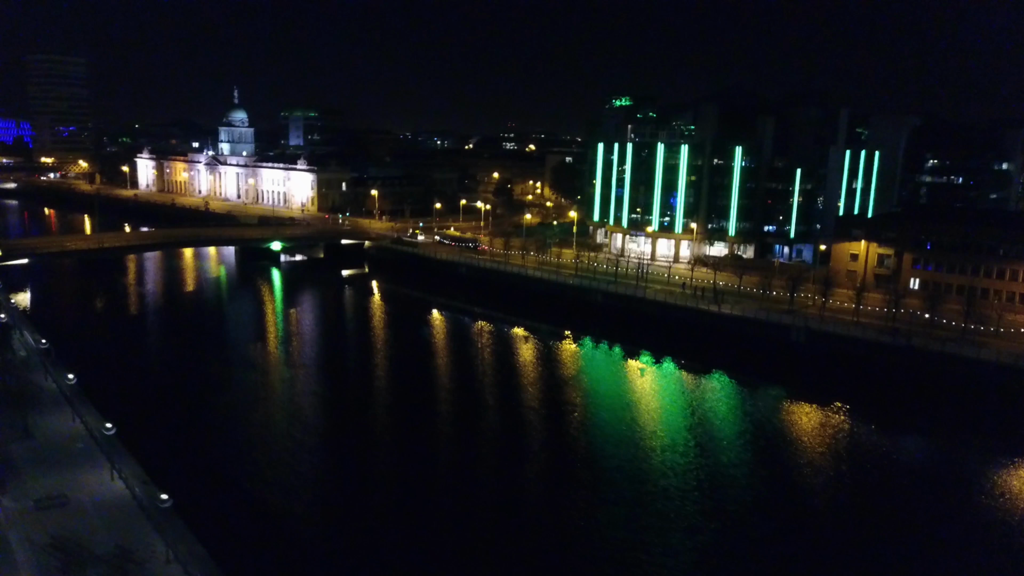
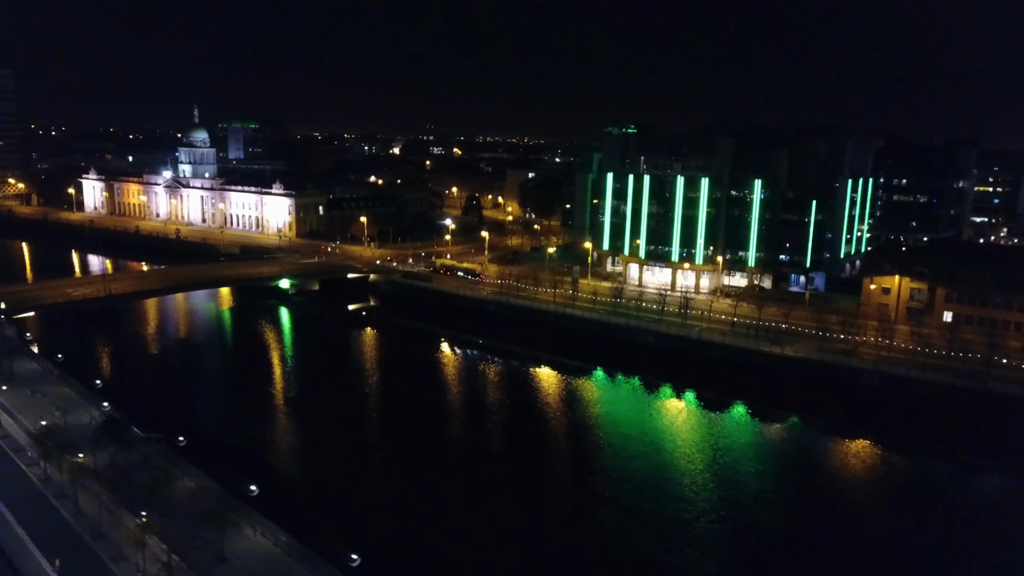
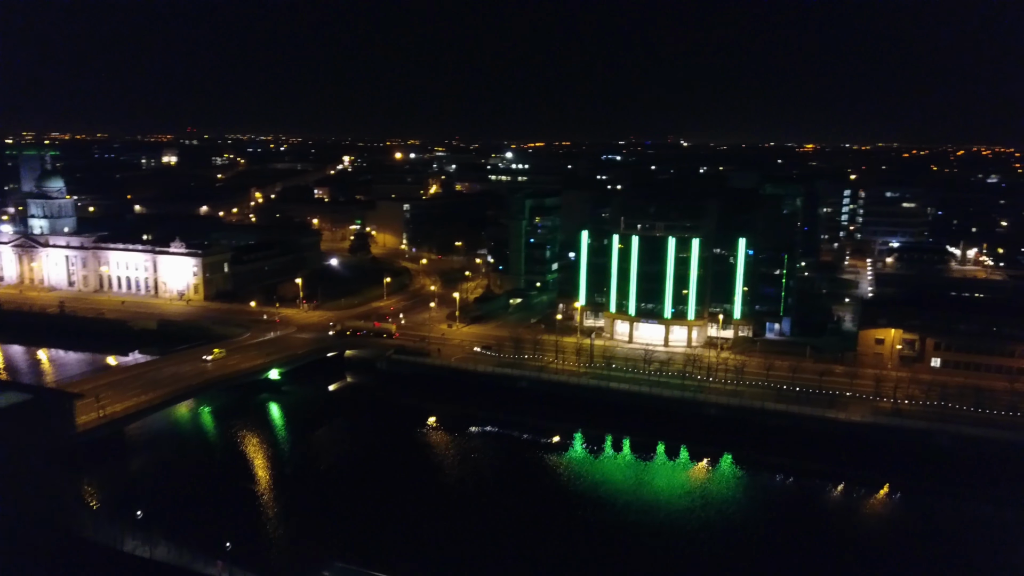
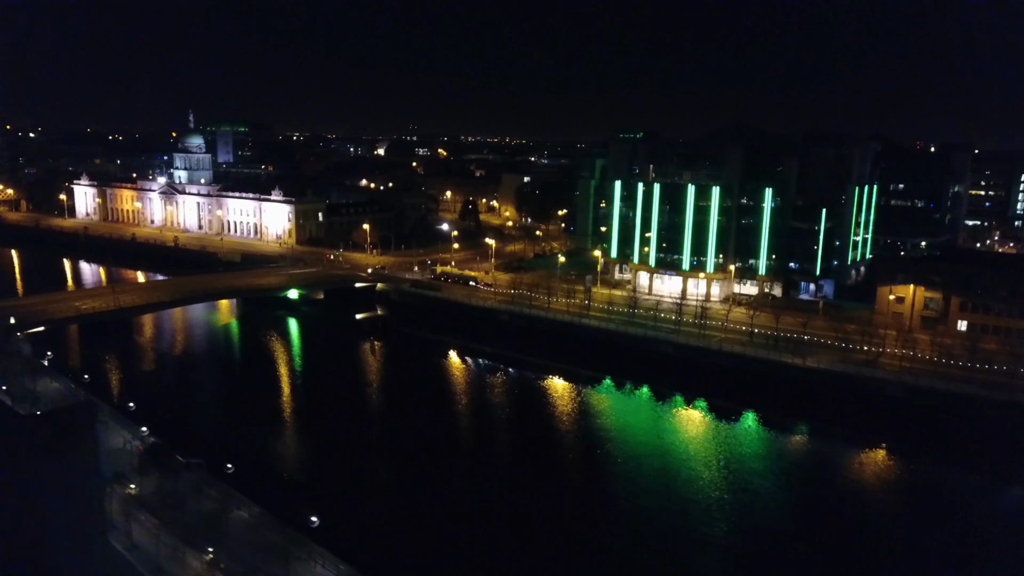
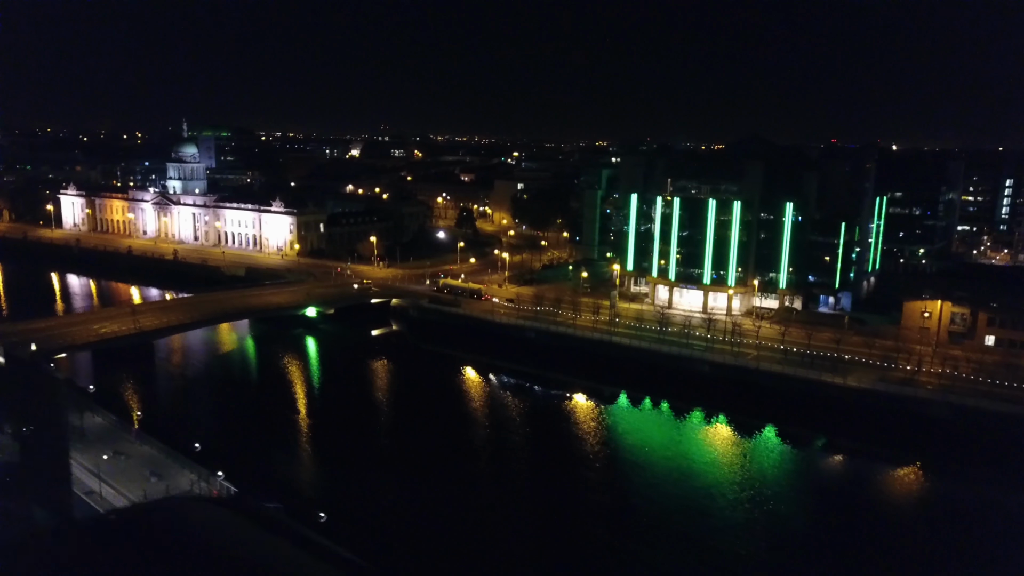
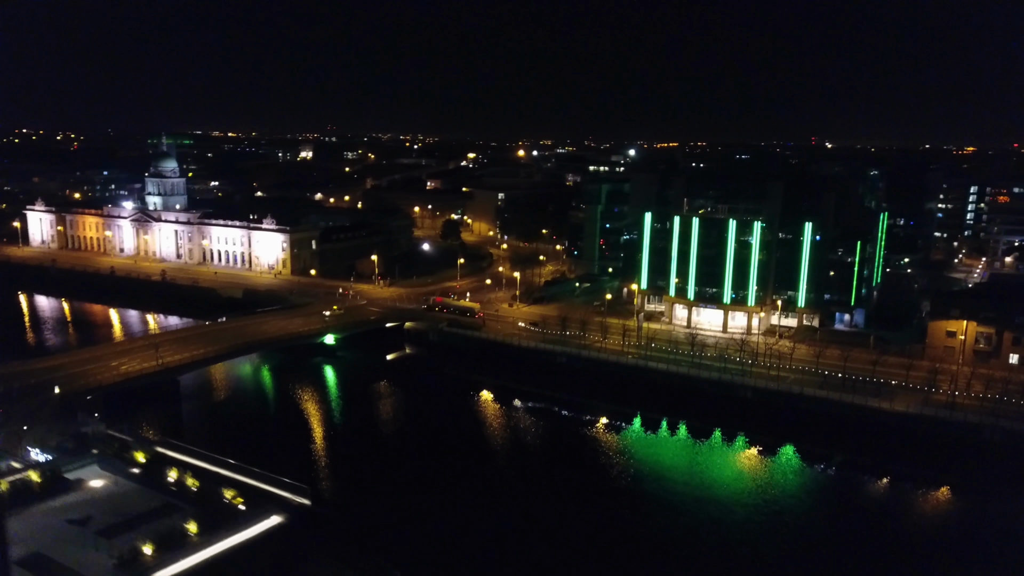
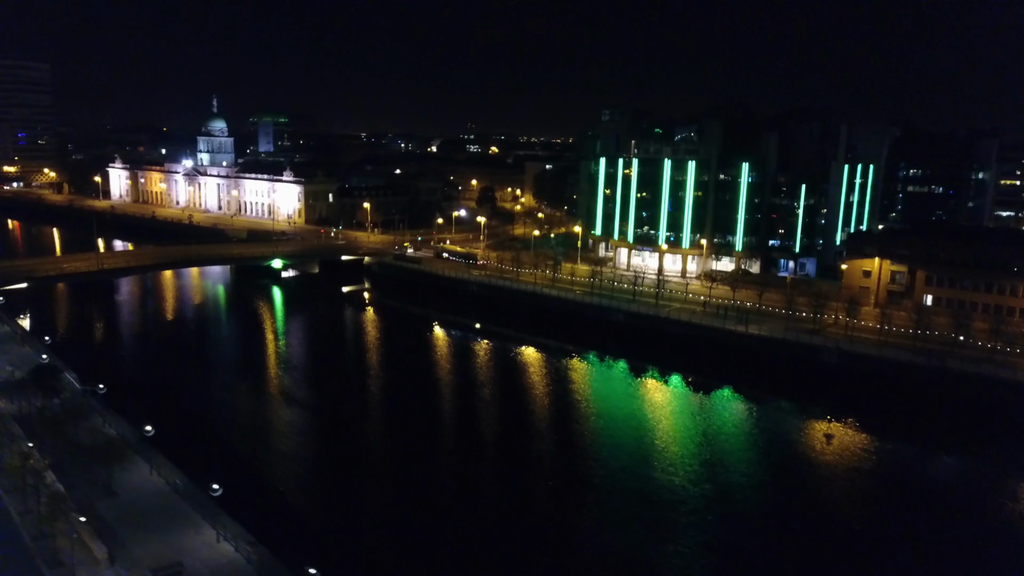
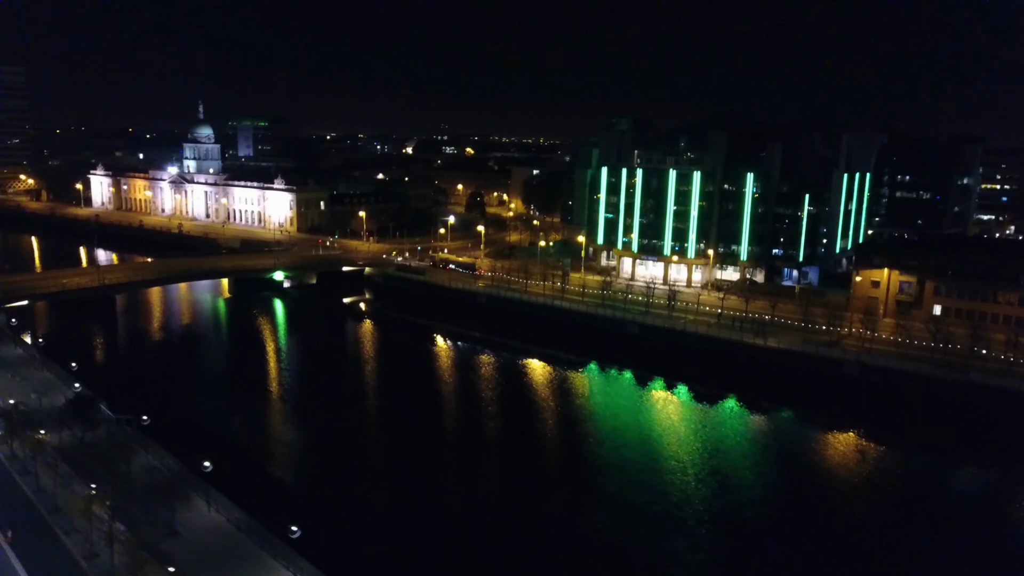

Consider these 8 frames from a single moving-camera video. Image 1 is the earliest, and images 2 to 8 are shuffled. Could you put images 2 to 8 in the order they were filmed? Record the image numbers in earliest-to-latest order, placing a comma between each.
7, 8, 2, 4, 5, 6, 3
